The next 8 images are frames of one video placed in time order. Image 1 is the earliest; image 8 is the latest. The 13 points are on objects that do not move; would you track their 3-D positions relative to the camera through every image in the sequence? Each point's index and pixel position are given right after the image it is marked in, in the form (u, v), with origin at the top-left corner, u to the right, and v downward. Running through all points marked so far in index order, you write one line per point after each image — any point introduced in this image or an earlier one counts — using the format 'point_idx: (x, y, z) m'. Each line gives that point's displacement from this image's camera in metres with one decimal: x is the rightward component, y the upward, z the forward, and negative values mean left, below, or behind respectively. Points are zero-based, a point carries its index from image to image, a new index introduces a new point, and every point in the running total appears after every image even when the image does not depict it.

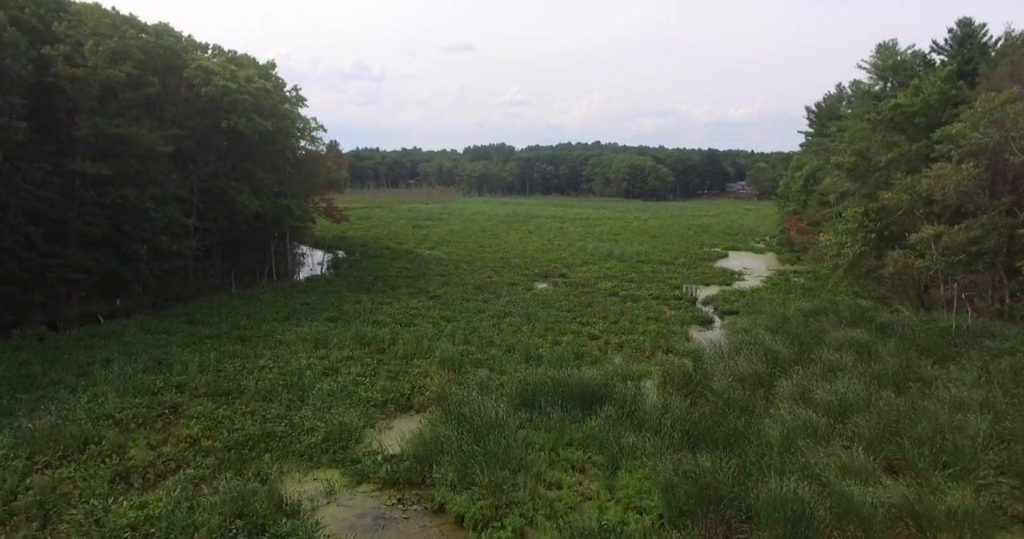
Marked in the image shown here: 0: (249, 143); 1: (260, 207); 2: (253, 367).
0: (-8.3, +4.0, +18.8) m
1: (-8.1, +2.0, +19.1) m
2: (-4.6, -1.7, +10.6) m
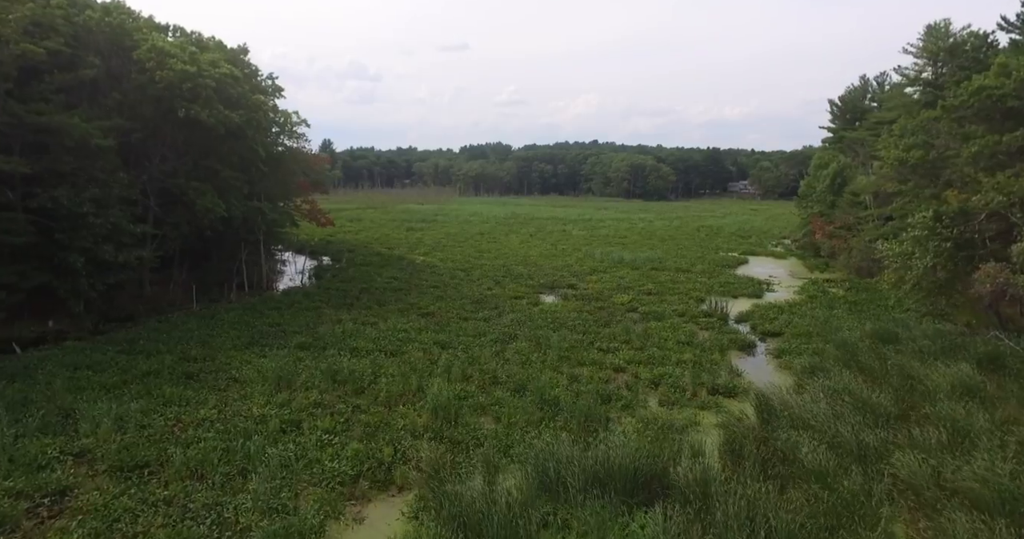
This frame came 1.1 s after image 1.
0: (-8.1, +3.6, +16.3) m
1: (-8.0, +1.6, +16.7) m
2: (-4.5, -2.1, +8.2) m
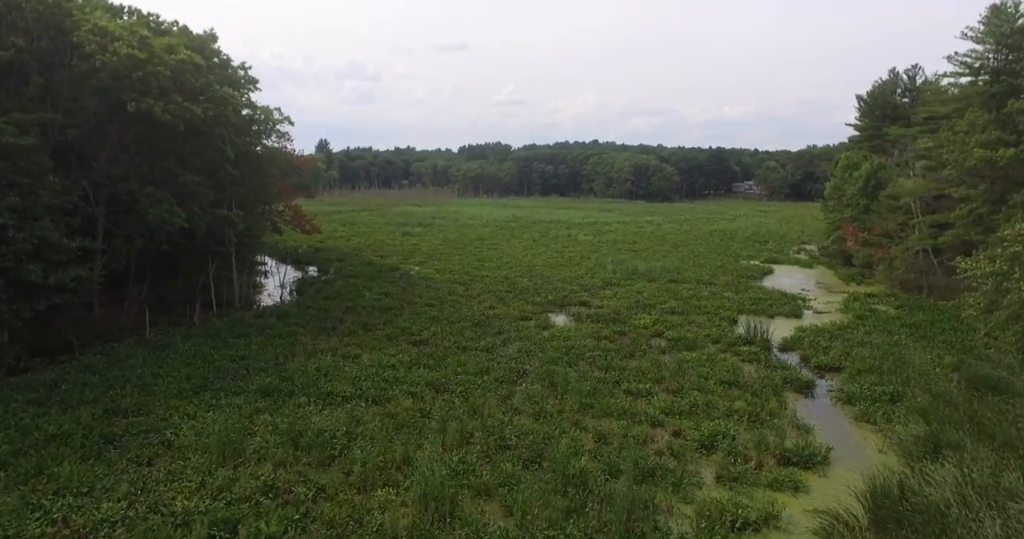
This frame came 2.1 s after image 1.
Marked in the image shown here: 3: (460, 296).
0: (-8.0, +3.2, +14.0) m
1: (-7.8, +1.2, +14.4) m
2: (-4.3, -2.6, +6.0) m
3: (-1.6, -0.9, +18.8) m
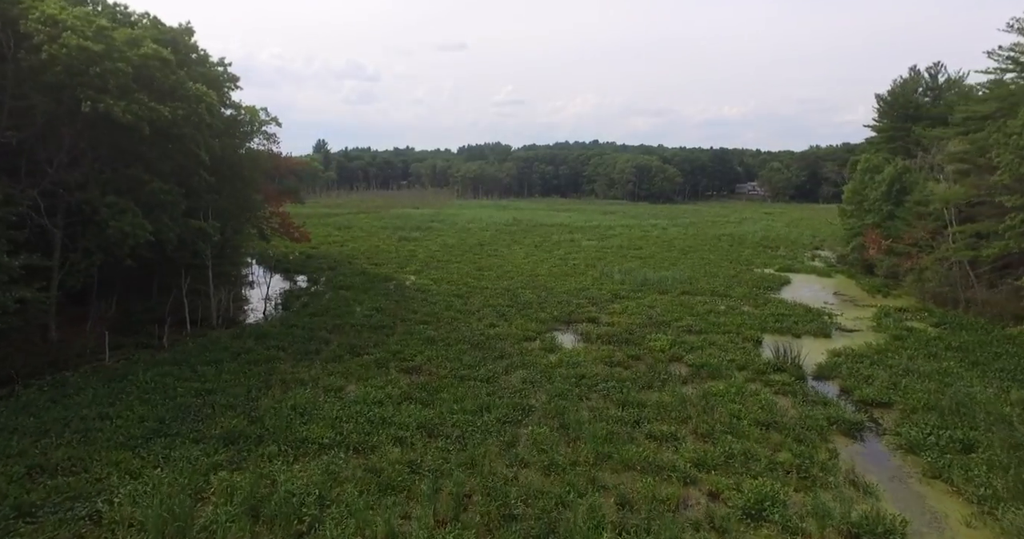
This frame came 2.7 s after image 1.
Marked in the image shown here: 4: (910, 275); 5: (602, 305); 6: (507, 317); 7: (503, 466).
0: (-7.9, +2.8, +12.6) m
1: (-7.8, +0.8, +13.0) m
2: (-4.2, -2.9, +4.5) m
3: (-1.6, -1.3, +17.4) m
4: (+13.3, -0.2, +19.8) m
5: (+2.8, -1.1, +18.6) m
6: (-0.1, -1.4, +16.7) m
7: (-0.1, -2.6, +8.1) m
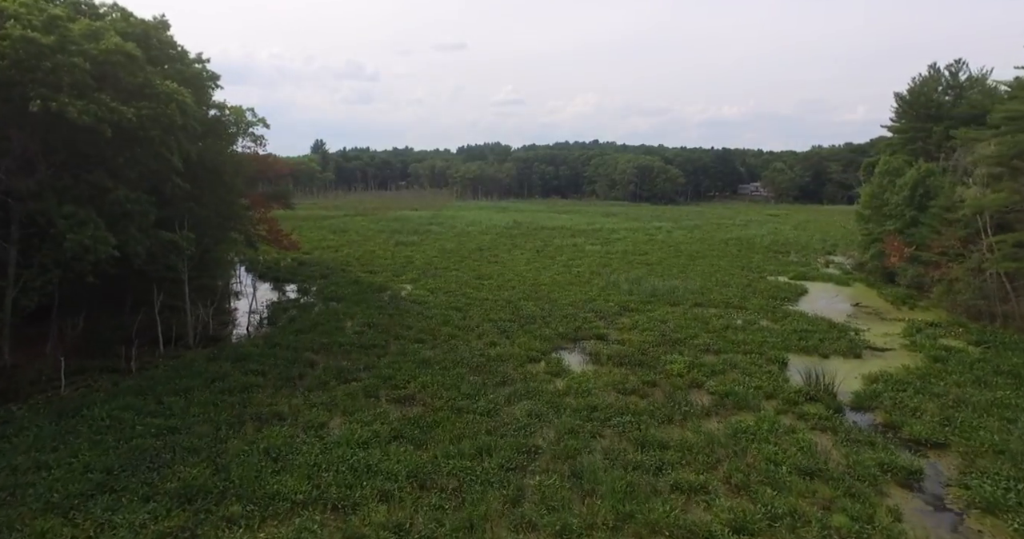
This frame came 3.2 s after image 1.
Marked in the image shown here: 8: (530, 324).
0: (-7.9, +2.4, +11.4) m
1: (-7.7, +0.4, +11.7) m
2: (-4.2, -3.3, +3.3) m
3: (-1.5, -1.6, +16.1) m
4: (+13.3, -0.5, +18.6) m
5: (+2.9, -1.5, +17.4) m
6: (-0.1, -1.7, +15.4) m
7: (-0.1, -3.0, +6.8) m
8: (+0.5, -1.5, +16.9) m
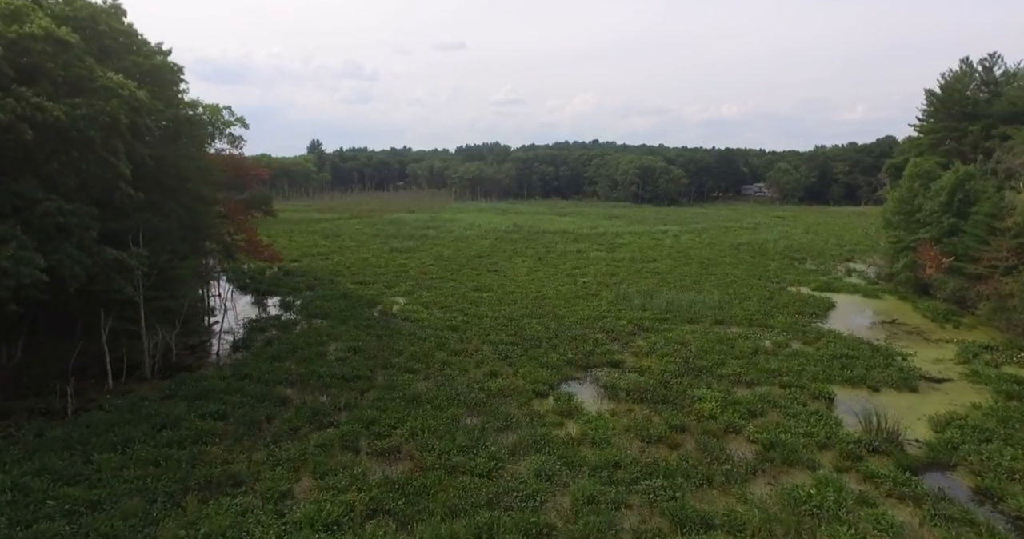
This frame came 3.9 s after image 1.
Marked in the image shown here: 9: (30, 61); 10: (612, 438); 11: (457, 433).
0: (-7.8, +2.0, +9.5) m
1: (-7.6, 0.0, +9.9) m
2: (-4.1, -3.7, +1.5) m
3: (-1.4, -2.0, +14.3) m
4: (+13.4, -0.9, +16.8) m
5: (+2.9, -1.9, +15.6) m
6: (0.0, -2.1, +13.6) m
7: (0.0, -3.4, +5.0) m
8: (+0.6, -1.9, +15.0) m
9: (-7.7, +3.3, +9.5) m
10: (+1.7, -2.8, +9.9) m
11: (-0.9, -2.7, +9.9) m
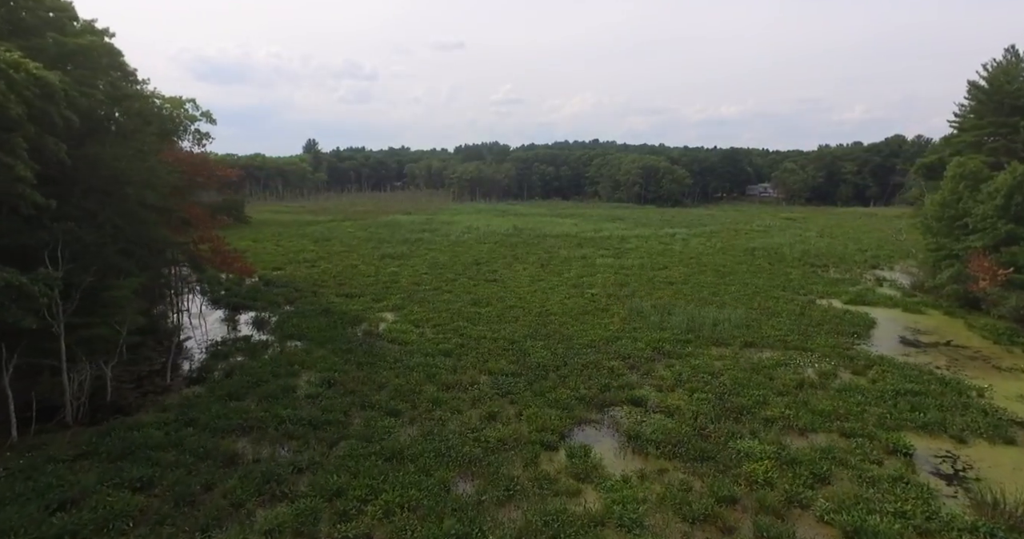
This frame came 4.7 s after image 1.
0: (-7.8, +1.6, +7.3) m
1: (-7.6, -0.4, +7.6) m
2: (-4.0, -4.1, -0.8) m
3: (-1.4, -2.4, +12.1) m
4: (+13.4, -1.3, +14.6) m
5: (+3.0, -2.3, +13.3) m
6: (0.0, -2.5, +11.4) m
7: (+0.1, -3.8, +2.8) m
8: (+0.6, -2.3, +12.8) m
9: (-7.6, +2.9, +7.2) m
10: (+1.7, -3.1, +7.7) m
11: (-0.9, -3.1, +7.7) m
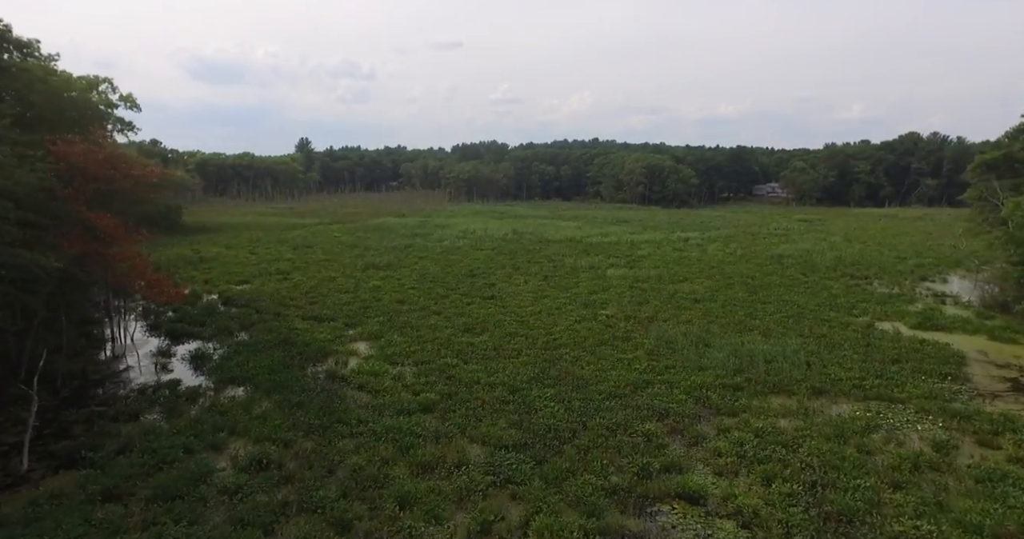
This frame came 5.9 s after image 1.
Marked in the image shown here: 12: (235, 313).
0: (-7.7, +1.0, +3.6) m
1: (-7.5, -1.0, +4.0) m
2: (-3.9, -4.7, -4.4) m
3: (-1.4, -3.0, +8.4) m
4: (+13.4, -1.8, +11.0) m
5: (+3.0, -2.9, +9.7) m
6: (+0.1, -3.1, +7.8) m
7: (+0.1, -4.4, -0.9) m
8: (+0.7, -2.9, +9.2) m
9: (-7.6, +2.3, +3.6) m
10: (+1.8, -3.7, +4.1) m
11: (-0.8, -3.7, +4.1) m
12: (-9.0, -1.3, +19.2) m
